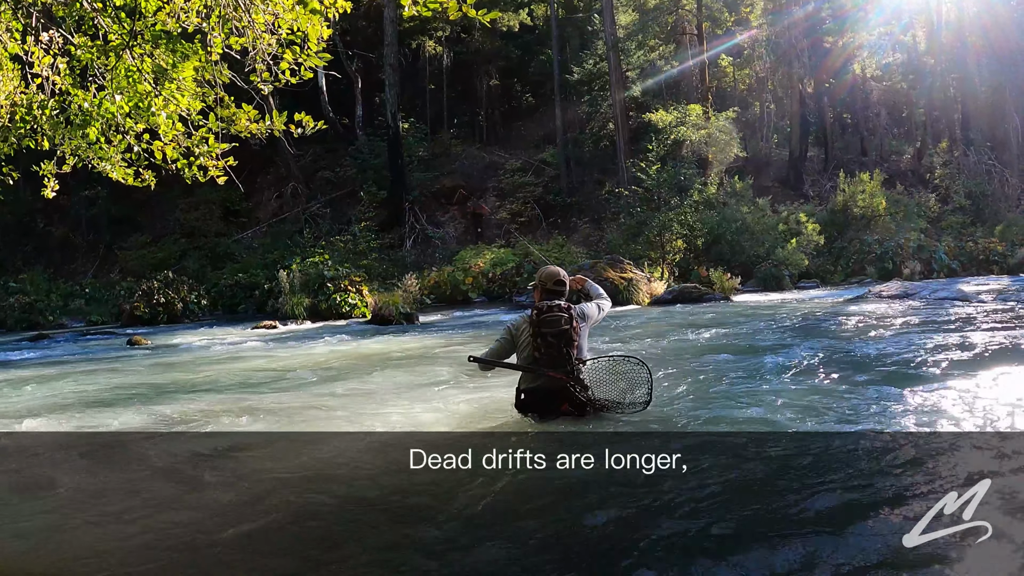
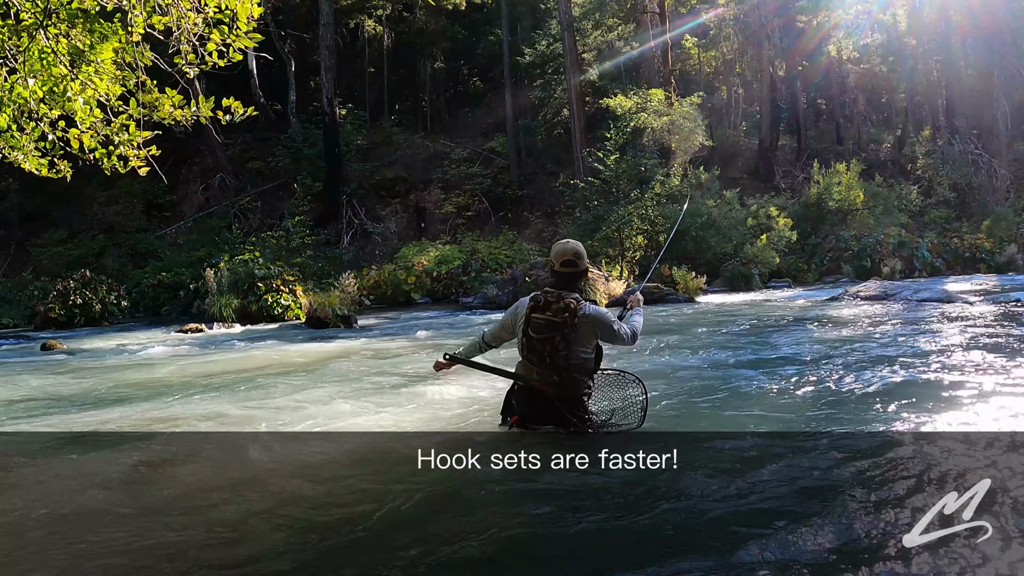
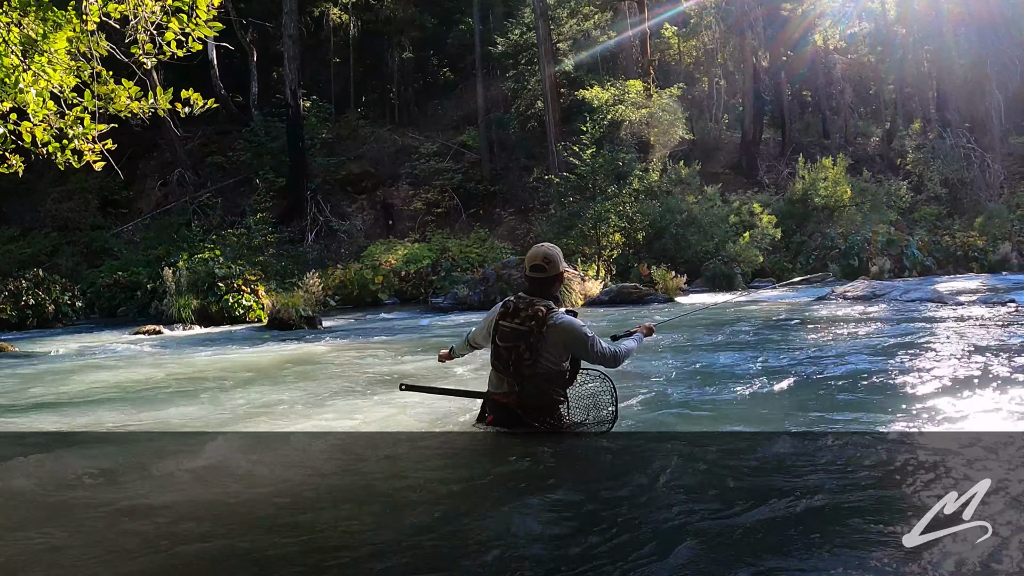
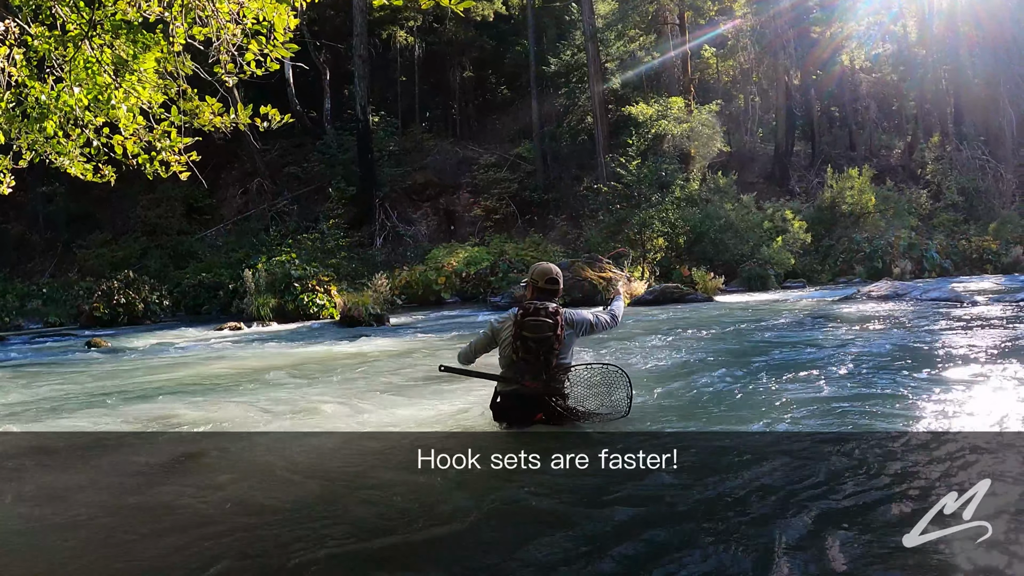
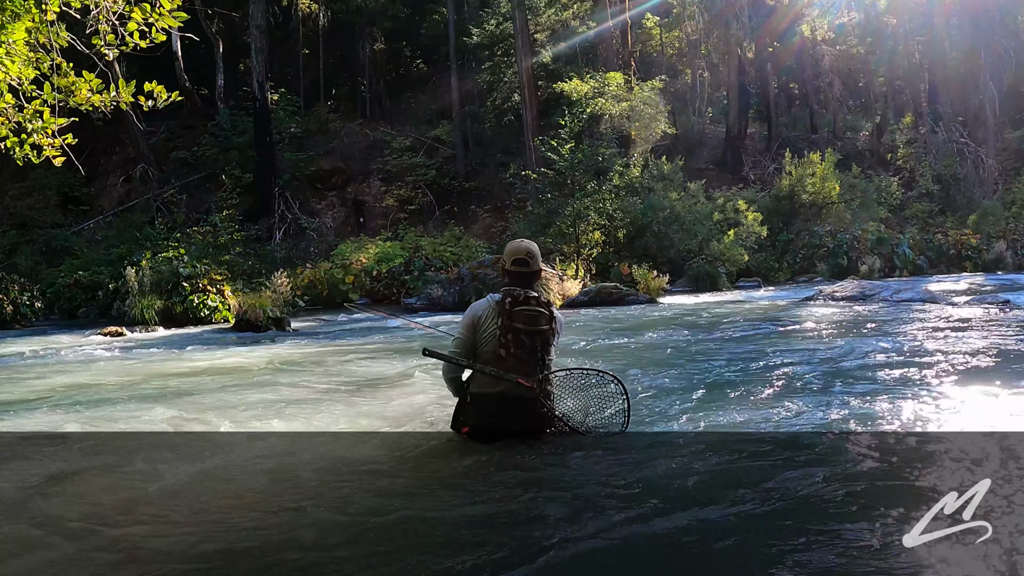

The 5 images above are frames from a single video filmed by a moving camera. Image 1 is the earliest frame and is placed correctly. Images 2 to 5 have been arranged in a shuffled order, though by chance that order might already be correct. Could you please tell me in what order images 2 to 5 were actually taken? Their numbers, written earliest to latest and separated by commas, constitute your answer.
4, 2, 3, 5
